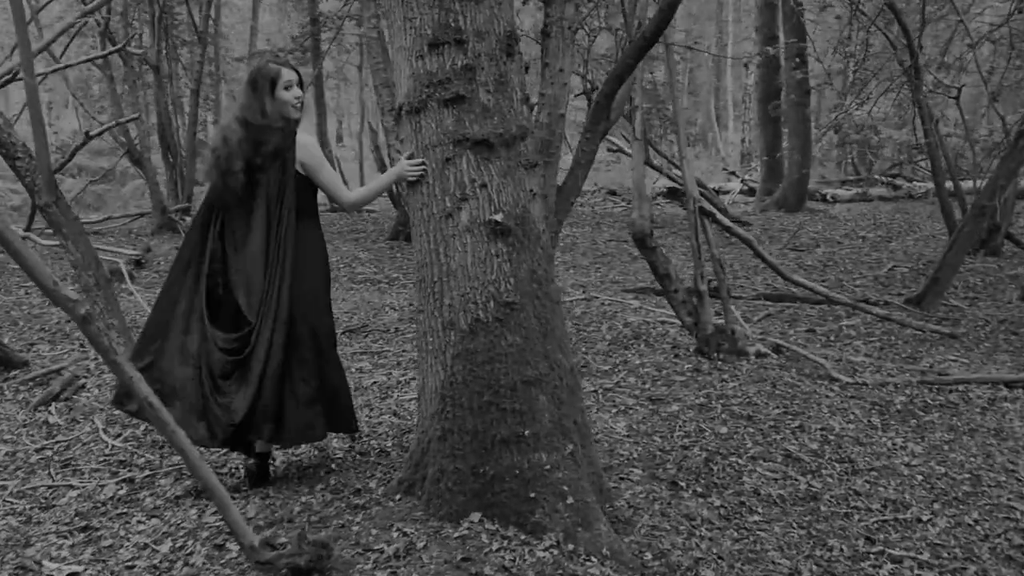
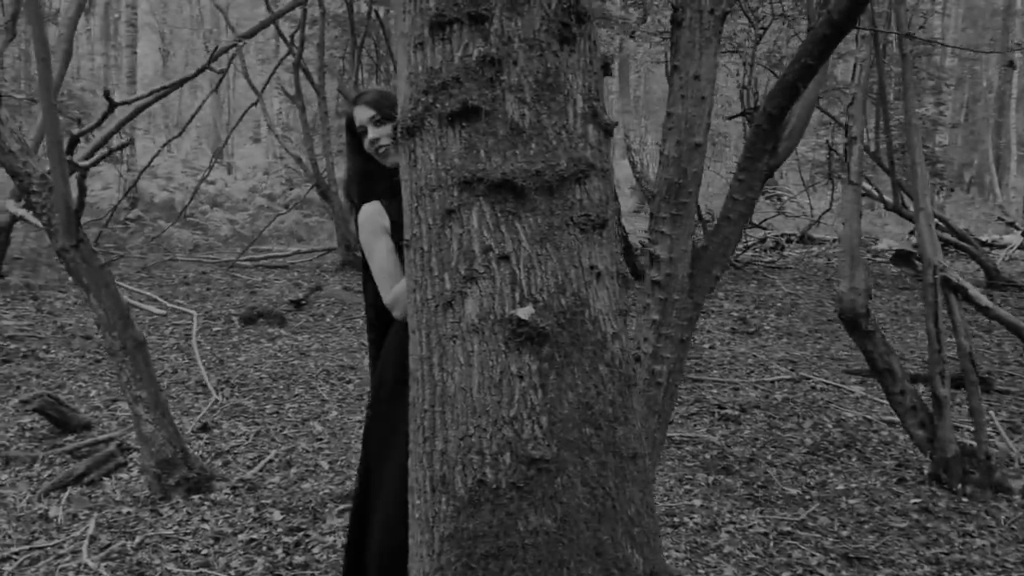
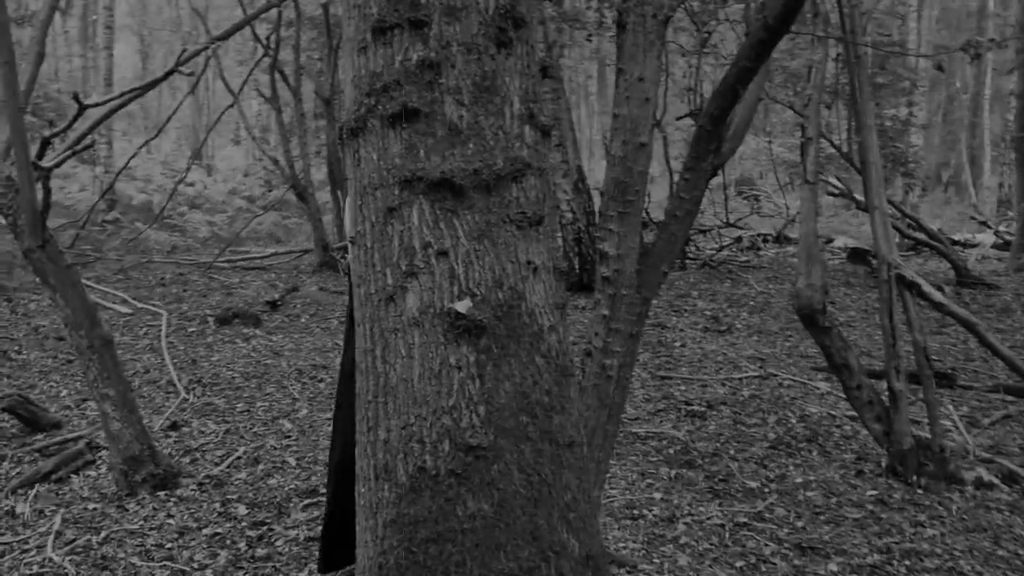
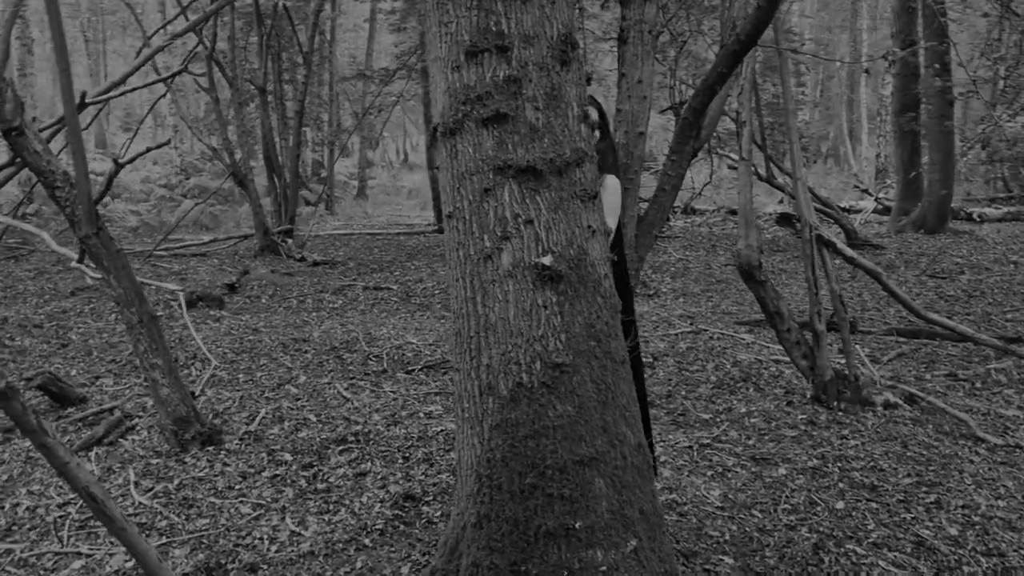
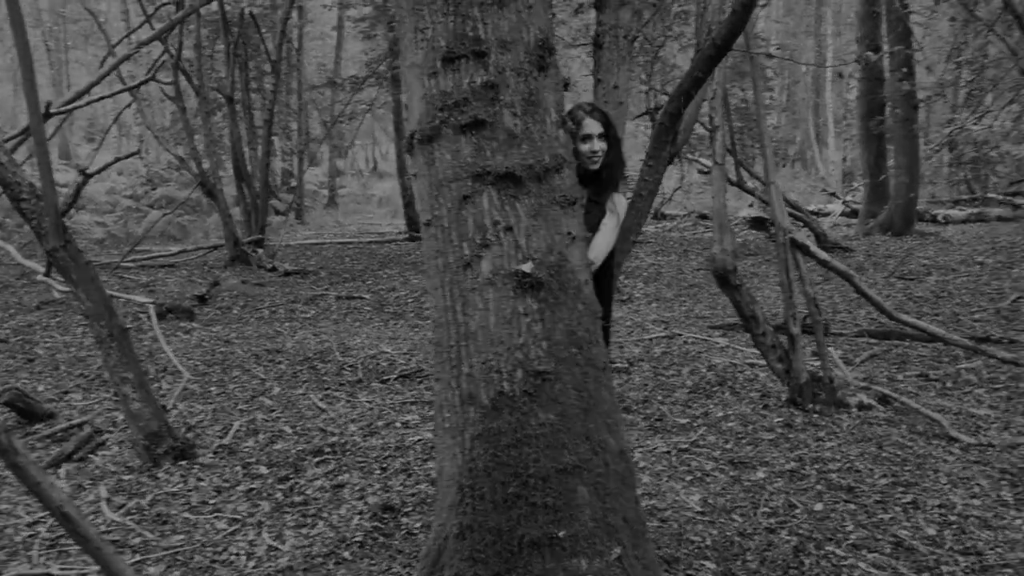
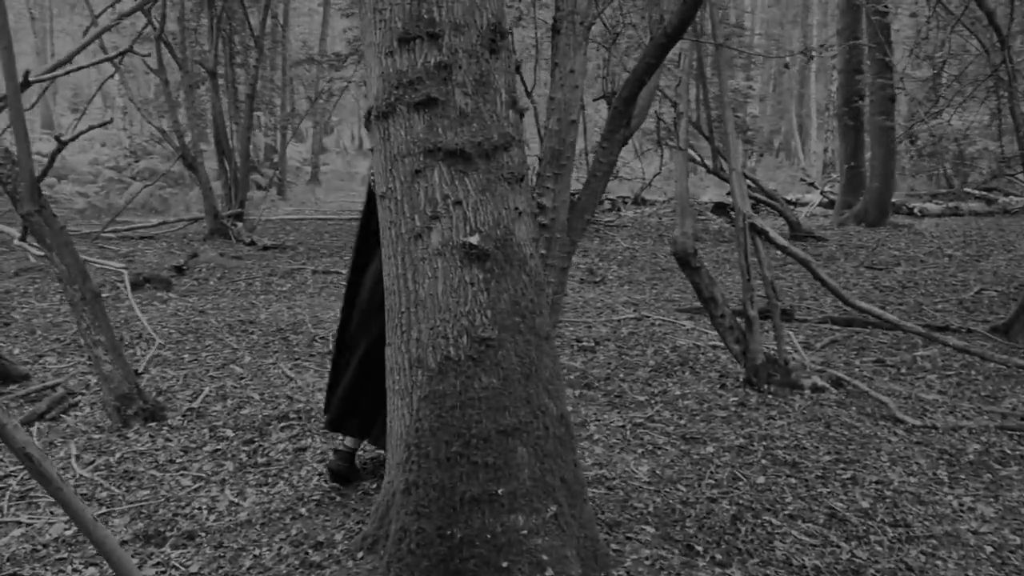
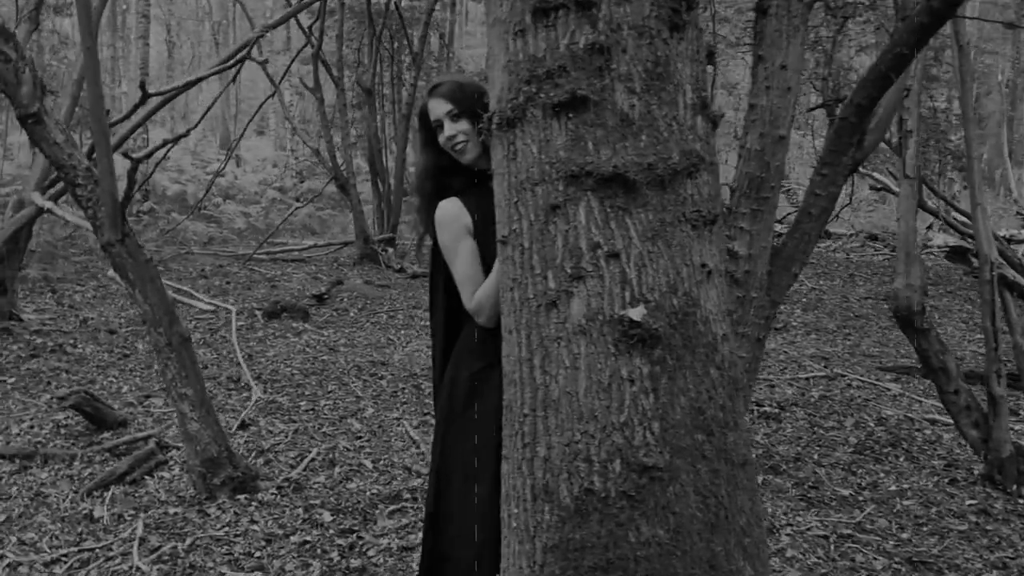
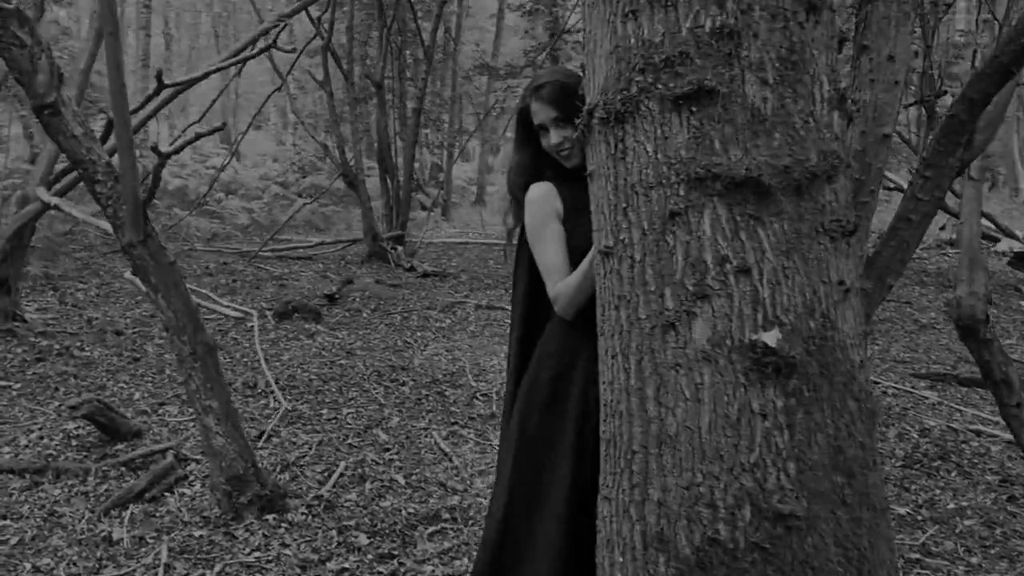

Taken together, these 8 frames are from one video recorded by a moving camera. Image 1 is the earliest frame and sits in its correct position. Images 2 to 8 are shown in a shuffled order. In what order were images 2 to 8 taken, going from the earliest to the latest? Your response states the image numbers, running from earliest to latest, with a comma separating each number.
6, 4, 5, 3, 2, 7, 8
